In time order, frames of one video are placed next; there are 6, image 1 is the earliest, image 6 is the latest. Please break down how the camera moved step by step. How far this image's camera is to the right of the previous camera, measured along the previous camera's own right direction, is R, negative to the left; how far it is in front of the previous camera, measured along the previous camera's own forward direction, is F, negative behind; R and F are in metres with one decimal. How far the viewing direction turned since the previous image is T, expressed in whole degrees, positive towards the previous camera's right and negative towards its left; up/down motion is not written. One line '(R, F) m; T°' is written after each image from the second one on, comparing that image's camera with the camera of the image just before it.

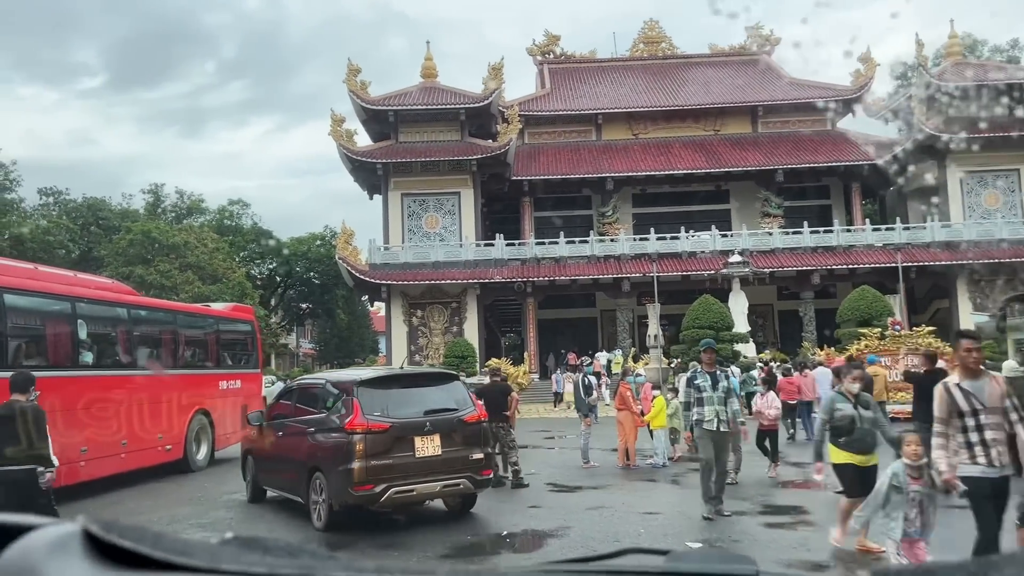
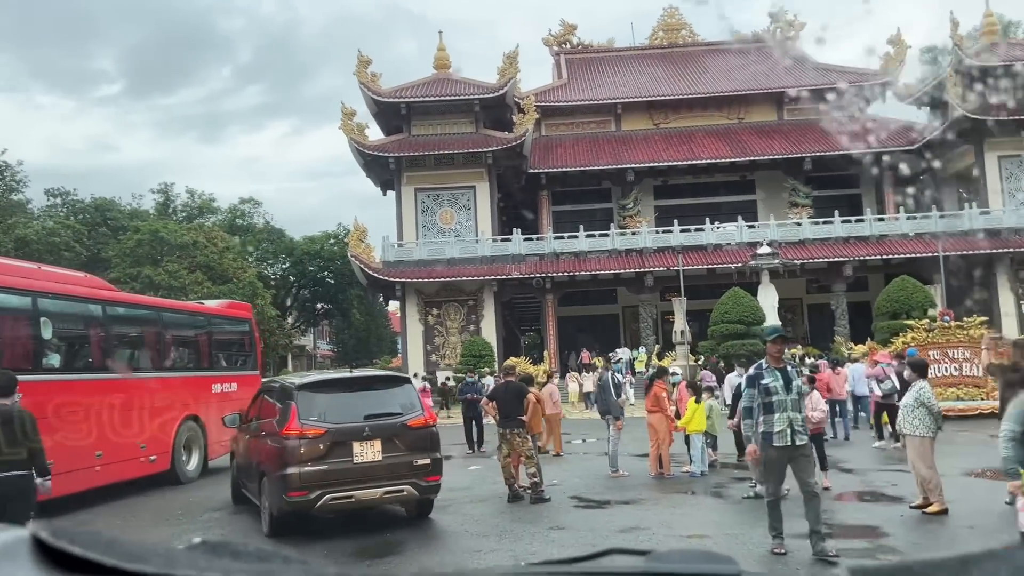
(0.0, +1.1) m; -1°
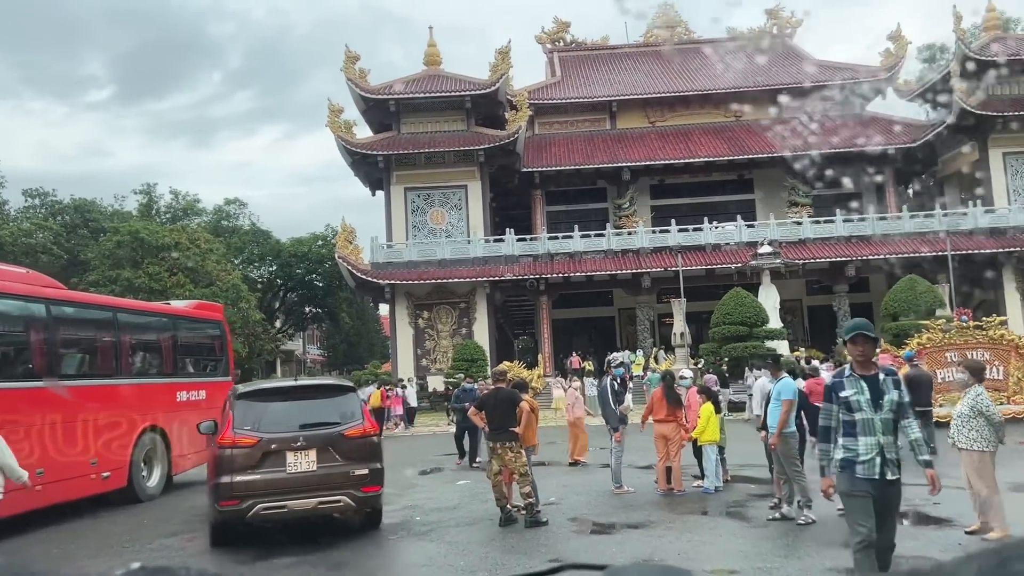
(0.0, +0.9) m; 0°
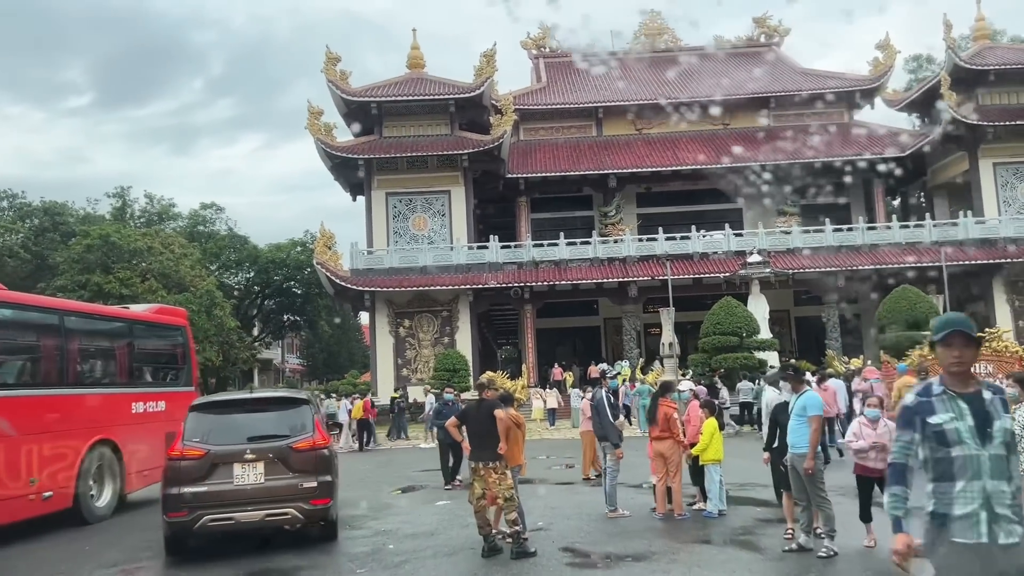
(0.0, +0.7) m; +1°
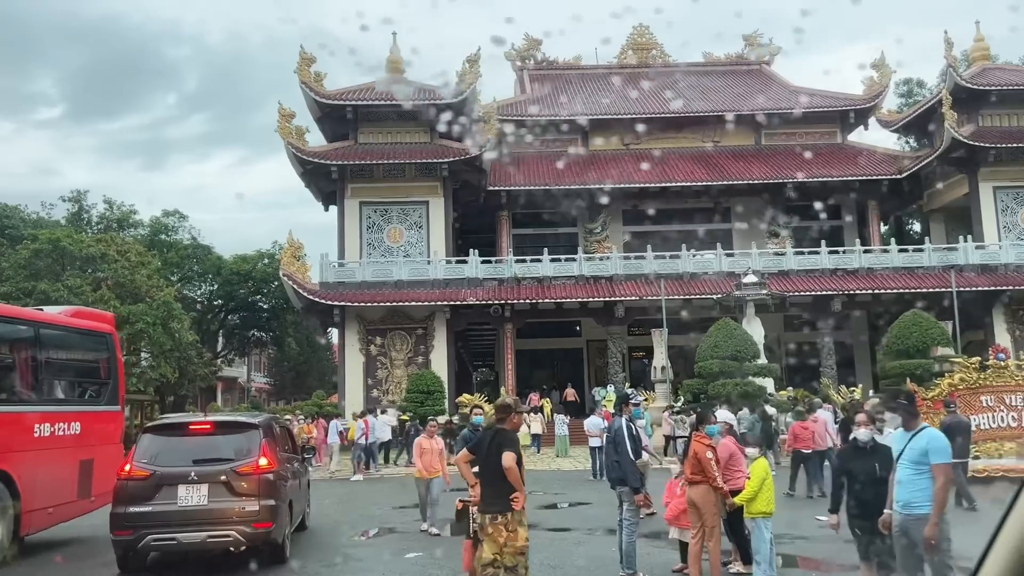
(-0.2, +1.6) m; +2°
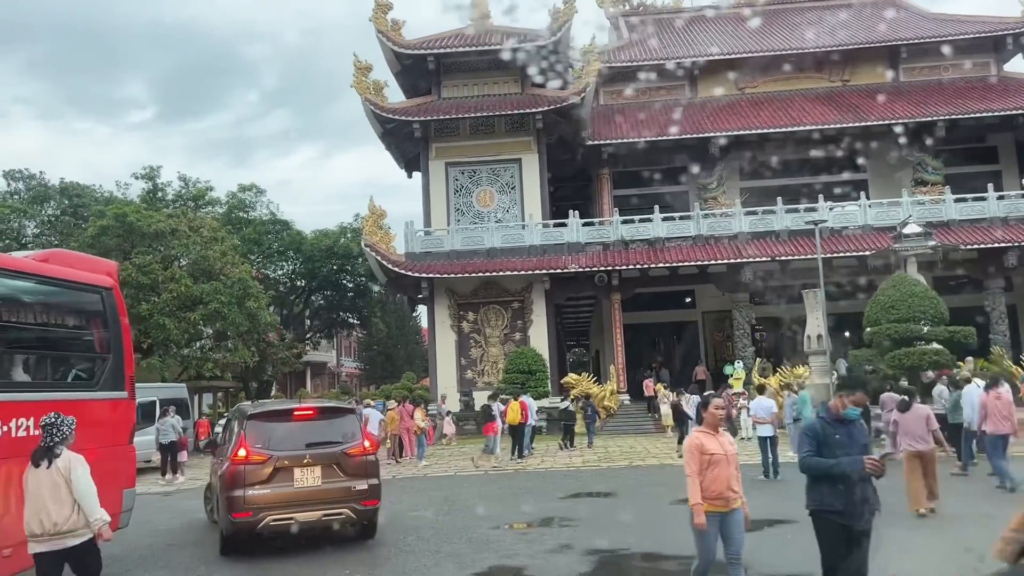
(-0.7, +3.0) m; -6°
